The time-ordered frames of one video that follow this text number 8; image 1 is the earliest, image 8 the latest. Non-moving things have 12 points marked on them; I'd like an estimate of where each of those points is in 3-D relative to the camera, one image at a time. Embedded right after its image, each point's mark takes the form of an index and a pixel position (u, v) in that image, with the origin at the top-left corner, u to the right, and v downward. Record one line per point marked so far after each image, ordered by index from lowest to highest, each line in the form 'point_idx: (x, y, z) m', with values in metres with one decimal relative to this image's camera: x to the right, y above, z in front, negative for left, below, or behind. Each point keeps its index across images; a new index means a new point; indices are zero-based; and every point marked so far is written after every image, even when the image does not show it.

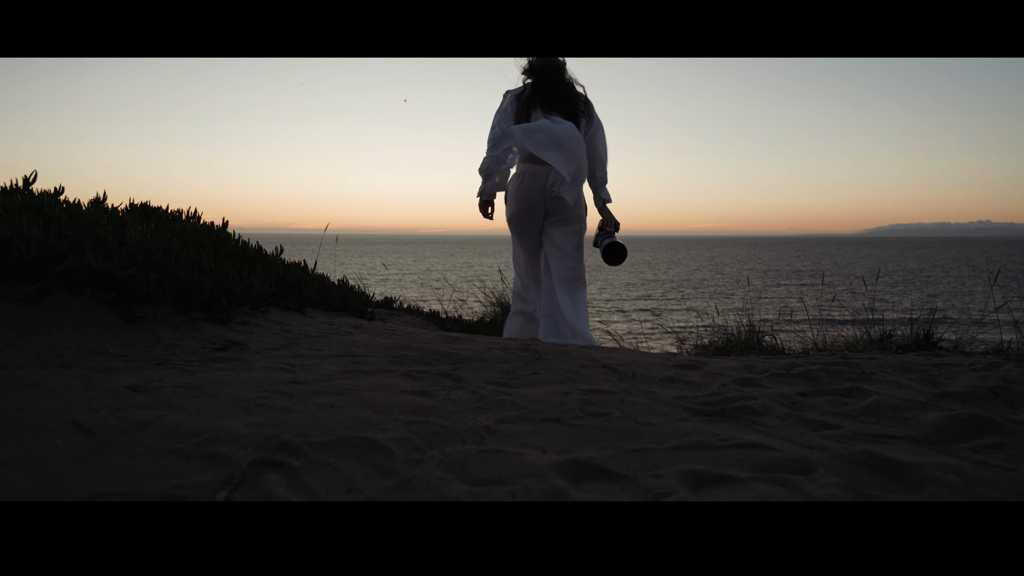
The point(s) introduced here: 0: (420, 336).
0: (-0.7, -0.3, +4.0) m
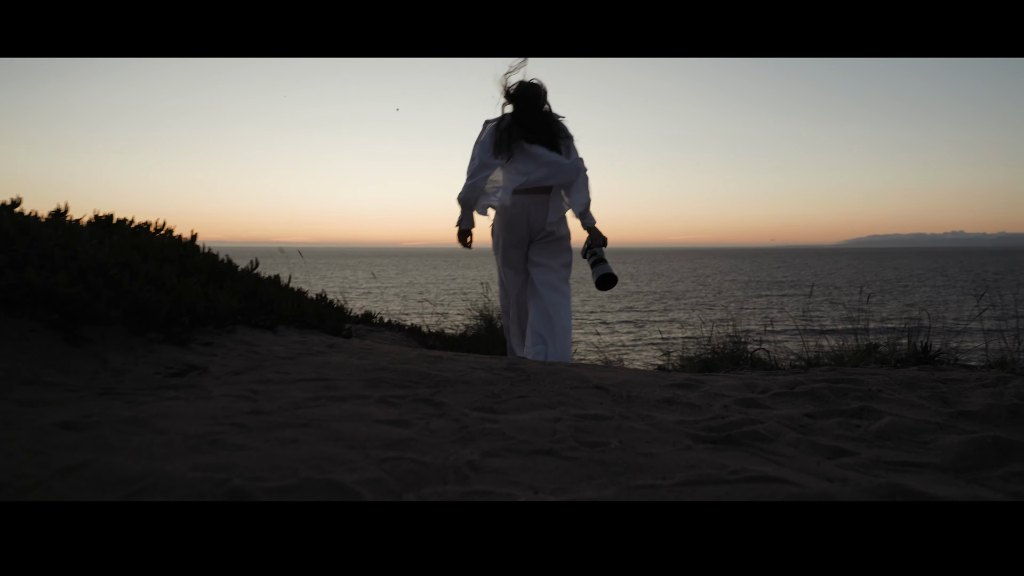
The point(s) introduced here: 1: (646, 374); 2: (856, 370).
0: (-0.8, -0.5, +3.7) m
1: (+0.8, -0.5, +3.5) m
2: (+2.2, -0.5, +3.6) m
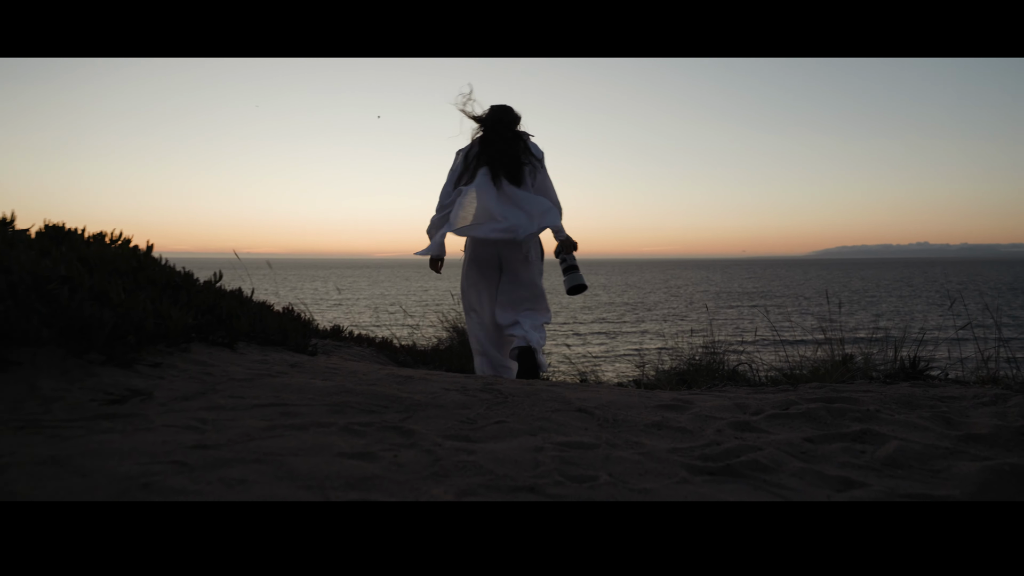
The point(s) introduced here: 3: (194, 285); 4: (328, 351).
0: (-0.9, -0.5, +3.5) m
1: (+0.7, -0.6, +3.3) m
2: (+2.0, -0.6, +3.4) m
3: (-2.9, 0.0, +5.1) m
4: (-1.9, -0.7, +5.8) m
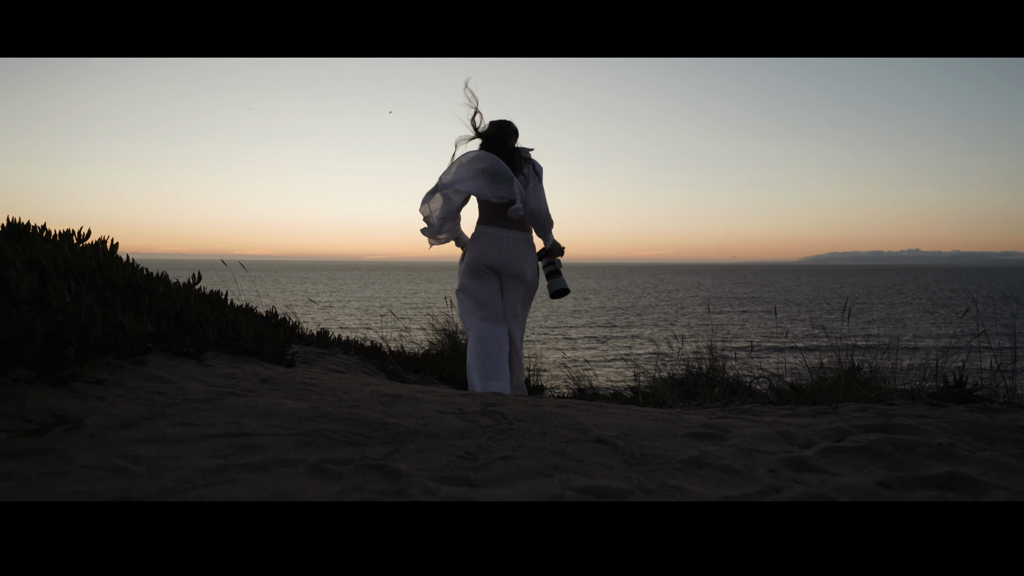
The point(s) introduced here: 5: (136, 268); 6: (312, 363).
0: (-0.9, -0.6, +3.0) m
1: (+0.7, -0.7, +2.9) m
2: (+2.1, -0.7, +3.0) m
3: (-2.9, 0.0, +4.6) m
4: (-1.9, -0.7, +5.3) m
5: (-3.4, +0.2, +5.0) m
6: (-1.8, -0.7, +5.1) m
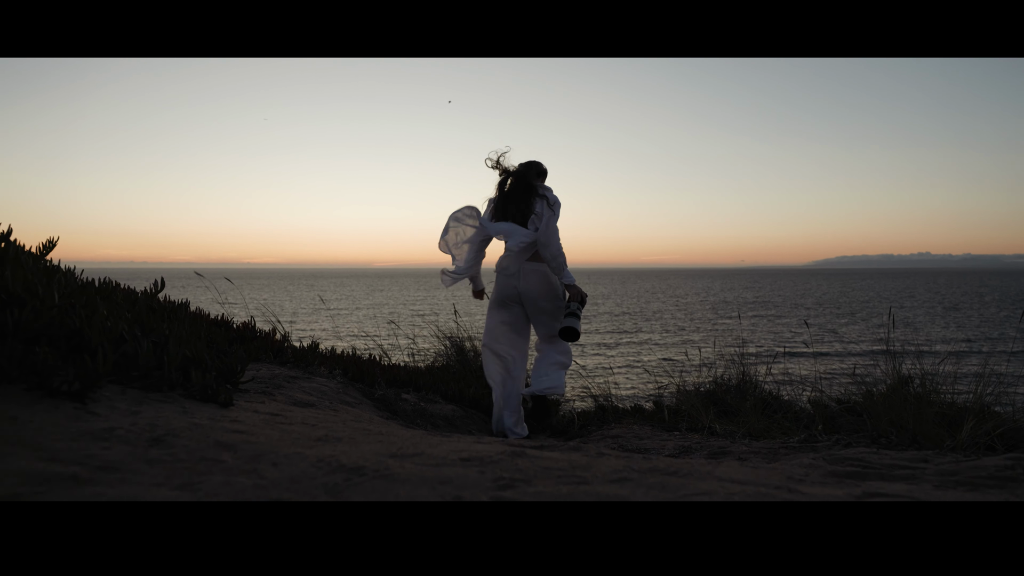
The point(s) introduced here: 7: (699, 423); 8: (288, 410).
0: (-0.8, -0.6, +1.9) m
1: (+0.8, -0.7, +1.7) m
2: (+2.2, -0.7, +1.9) m
3: (-2.8, 0.0, +3.5) m
4: (-1.8, -0.8, +4.2) m
5: (-3.3, +0.1, +3.9) m
6: (-1.7, -0.8, +4.0) m
7: (+2.6, -1.9, +7.9) m
8: (-1.4, -0.7, +3.4) m
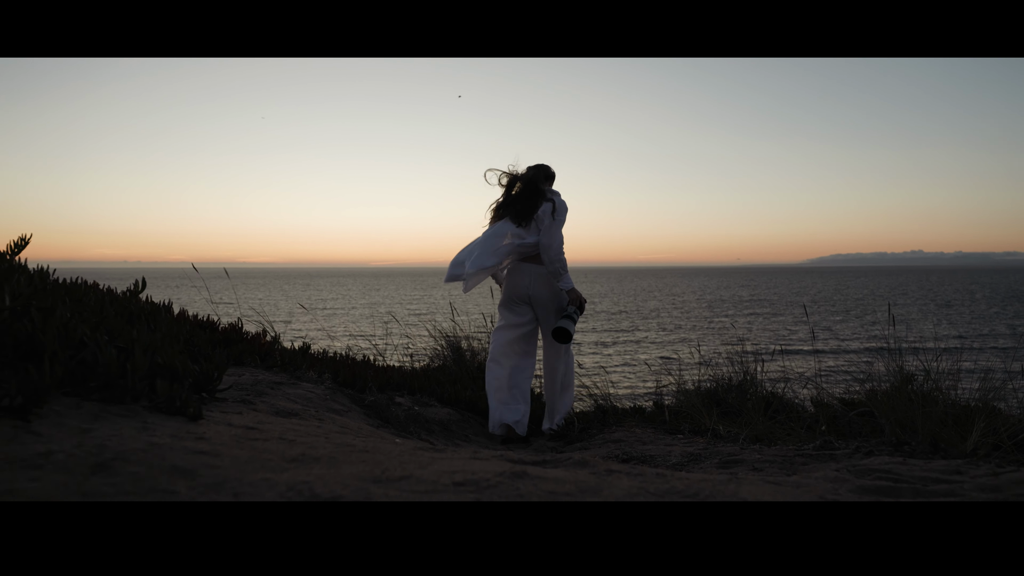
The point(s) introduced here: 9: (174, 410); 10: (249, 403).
0: (-0.8, -0.6, +1.6) m
1: (+0.8, -0.7, +1.5) m
2: (+2.2, -0.7, +1.6) m
3: (-2.8, -0.1, +3.2) m
4: (-1.8, -0.8, +3.9) m
5: (-3.3, +0.1, +3.6) m
6: (-1.7, -0.8, +3.7) m
7: (+2.6, -1.9, +7.6) m
8: (-1.4, -0.7, +3.1) m
9: (-1.6, -0.6, +2.7) m
10: (-1.7, -0.8, +3.7) m
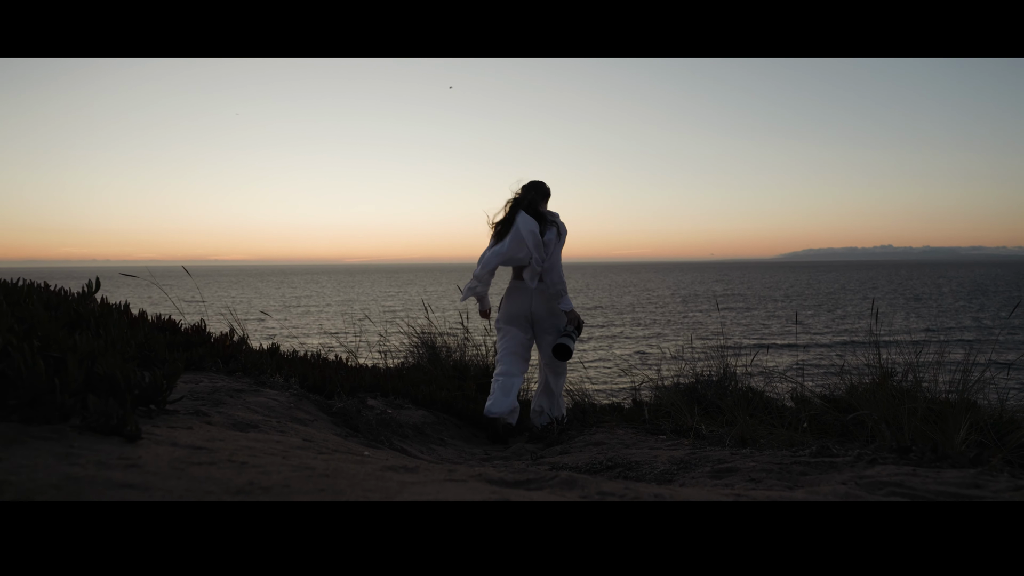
0: (-0.8, -0.6, +1.4) m
1: (+0.8, -0.7, +1.3) m
2: (+2.1, -0.7, +1.5) m
3: (-2.9, -0.1, +2.8) m
4: (-1.9, -0.8, +3.6) m
5: (-3.4, +0.1, +3.2) m
6: (-1.8, -0.8, +3.4) m
7: (+2.3, -1.8, +7.5) m
8: (-1.5, -0.8, +2.8) m
9: (-1.7, -0.6, +2.4) m
10: (-1.9, -0.8, +3.4) m
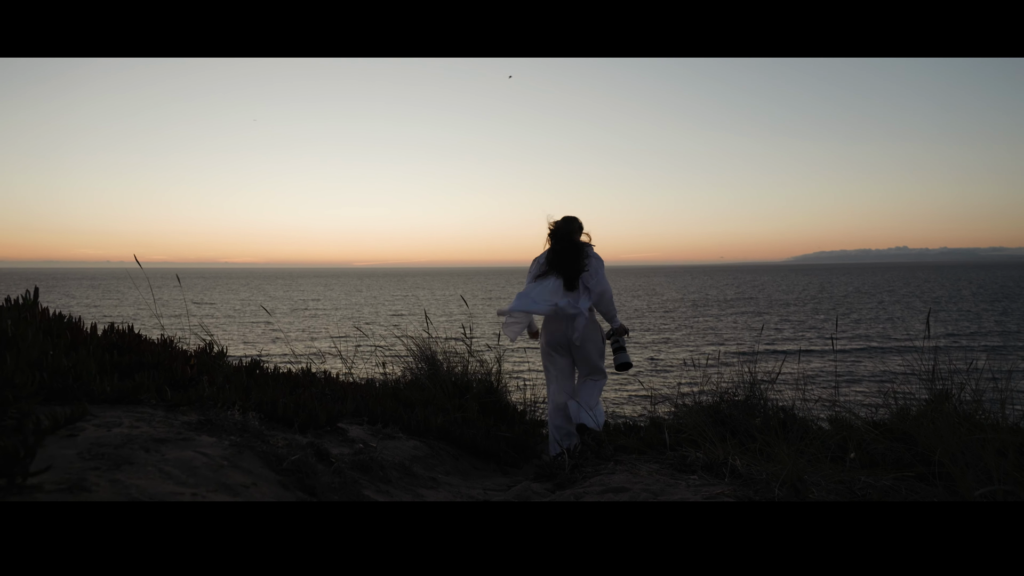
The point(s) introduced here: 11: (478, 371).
0: (-0.9, -0.7, +0.4) m
1: (+0.7, -0.8, +0.3) m
2: (+2.1, -0.8, +0.4) m
3: (-2.9, -0.2, +1.9) m
4: (-1.9, -0.9, +2.6) m
5: (-3.4, 0.0, +2.3) m
6: (-1.8, -0.9, +2.4) m
7: (+2.4, -2.0, +6.4) m
8: (-1.5, -0.9, +1.9) m
9: (-1.7, -0.7, +1.4) m
10: (-1.9, -0.9, +2.4) m
11: (-0.6, -1.4, +9.2) m
